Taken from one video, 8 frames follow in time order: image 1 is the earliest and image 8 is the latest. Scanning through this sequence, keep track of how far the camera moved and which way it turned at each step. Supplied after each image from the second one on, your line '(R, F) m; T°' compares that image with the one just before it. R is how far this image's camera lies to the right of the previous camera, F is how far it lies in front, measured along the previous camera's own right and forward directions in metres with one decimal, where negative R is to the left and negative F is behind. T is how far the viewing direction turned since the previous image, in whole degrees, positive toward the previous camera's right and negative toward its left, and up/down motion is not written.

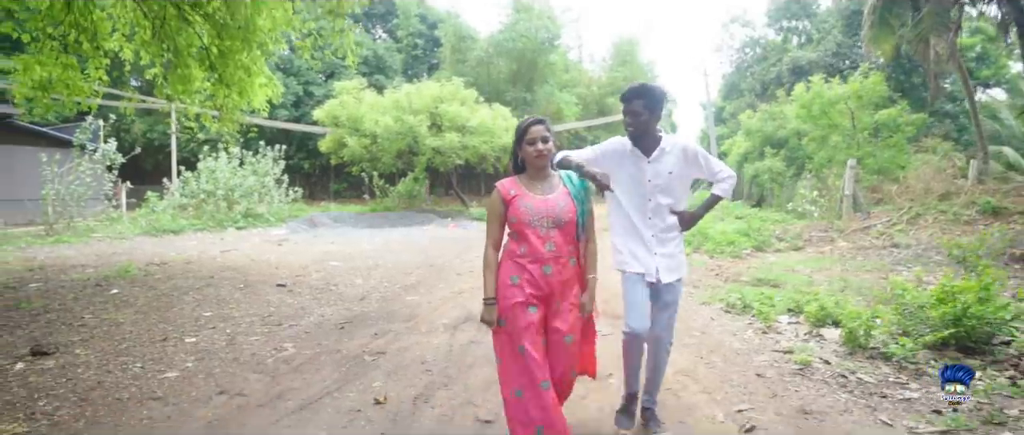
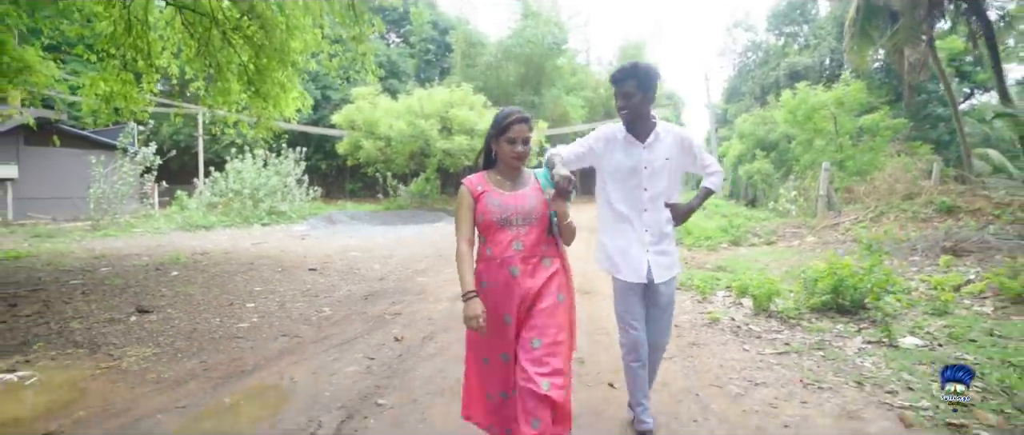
(+0.2, -1.1) m; -1°
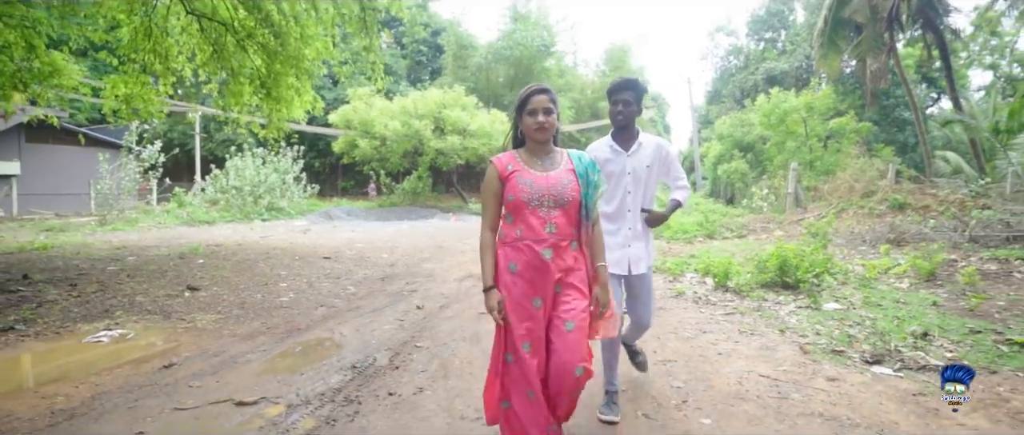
(-0.1, -0.8) m; +1°
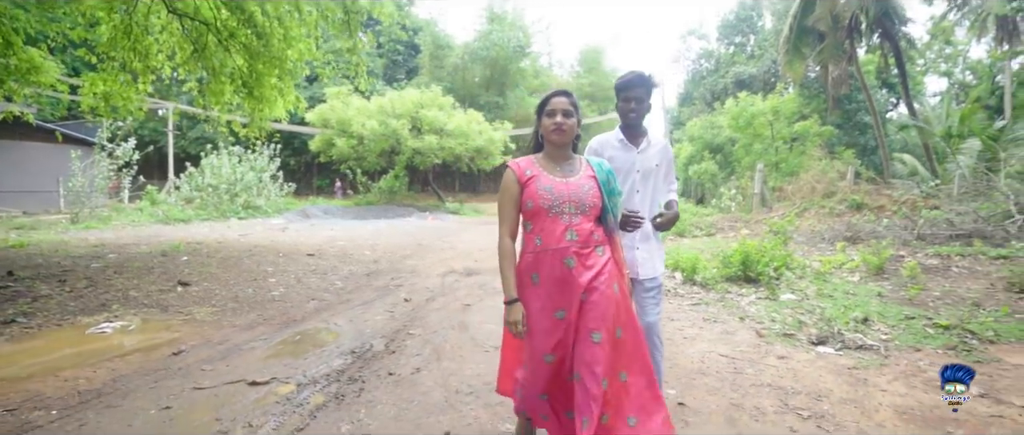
(-0.1, -0.3) m; +3°
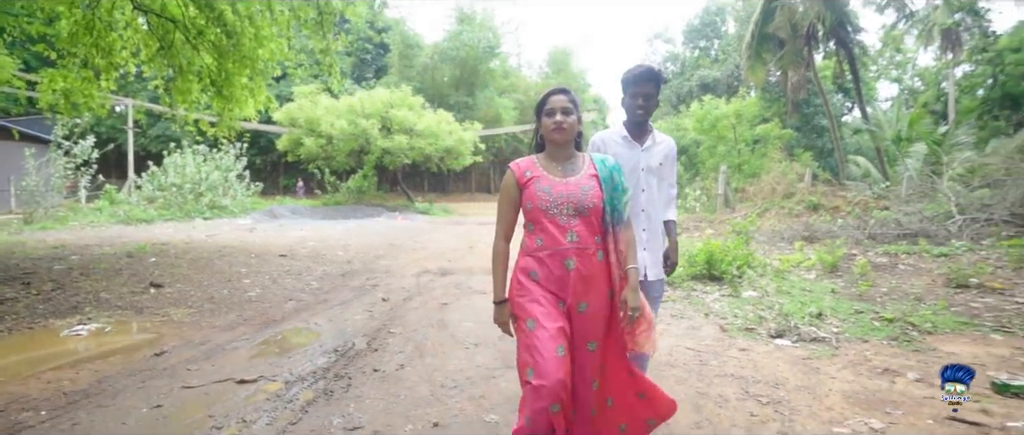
(-0.1, -0.1) m; +3°
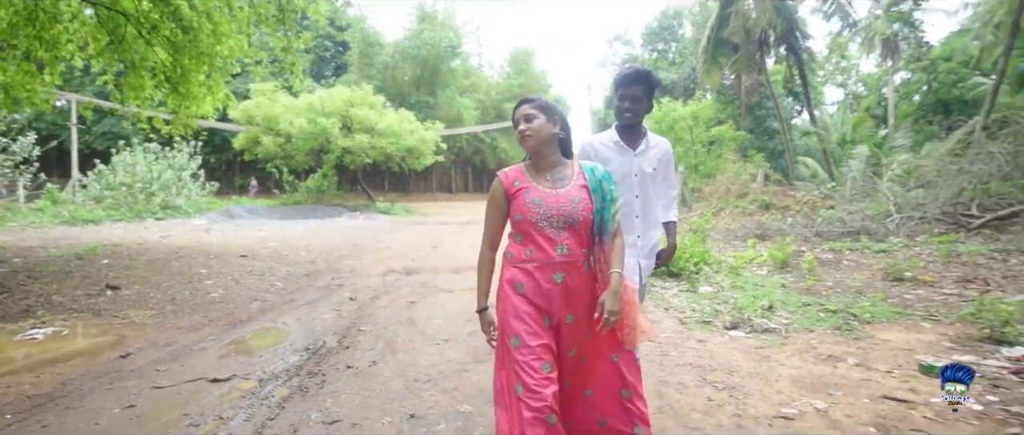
(-0.1, -0.1) m; +4°
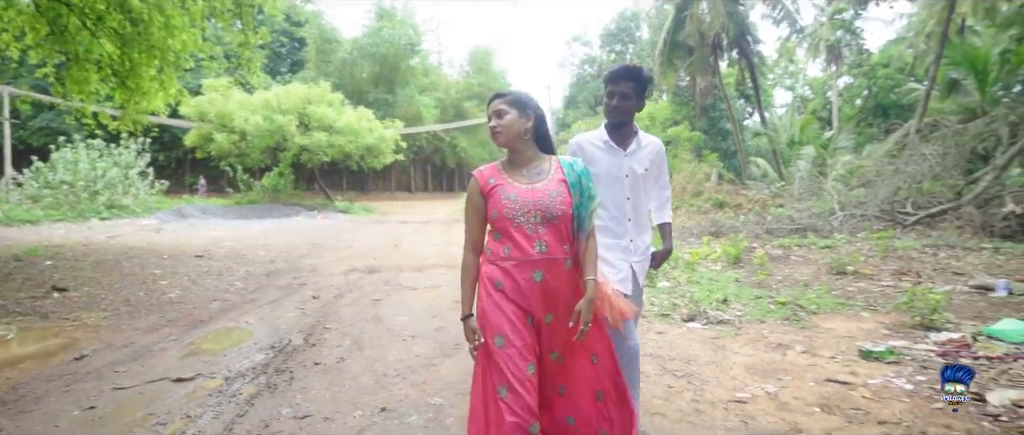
(0.0, -0.1) m; +4°
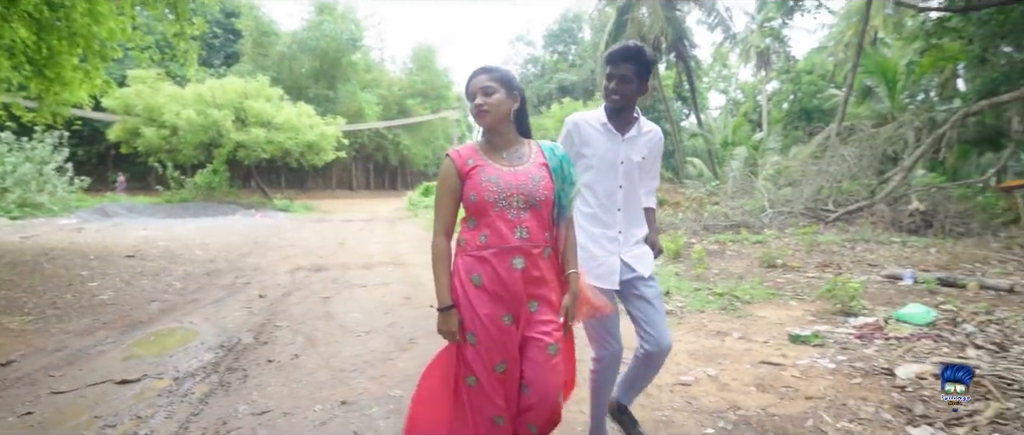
(-0.1, -0.1) m; +6°
